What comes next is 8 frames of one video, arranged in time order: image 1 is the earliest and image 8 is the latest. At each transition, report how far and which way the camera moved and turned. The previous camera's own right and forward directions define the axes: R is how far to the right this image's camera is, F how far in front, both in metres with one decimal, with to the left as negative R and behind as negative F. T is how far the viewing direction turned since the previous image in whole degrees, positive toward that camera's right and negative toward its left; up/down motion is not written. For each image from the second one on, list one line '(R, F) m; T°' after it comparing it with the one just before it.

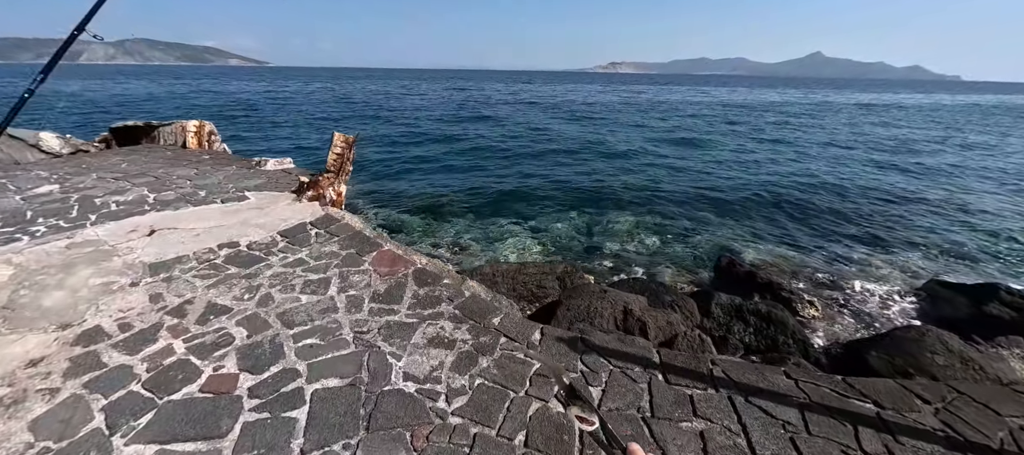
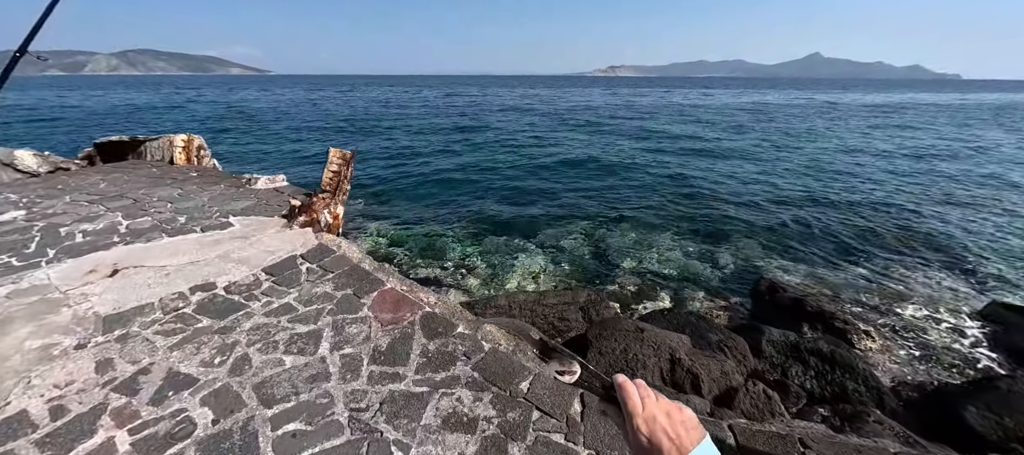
(-0.3, +0.9) m; 0°
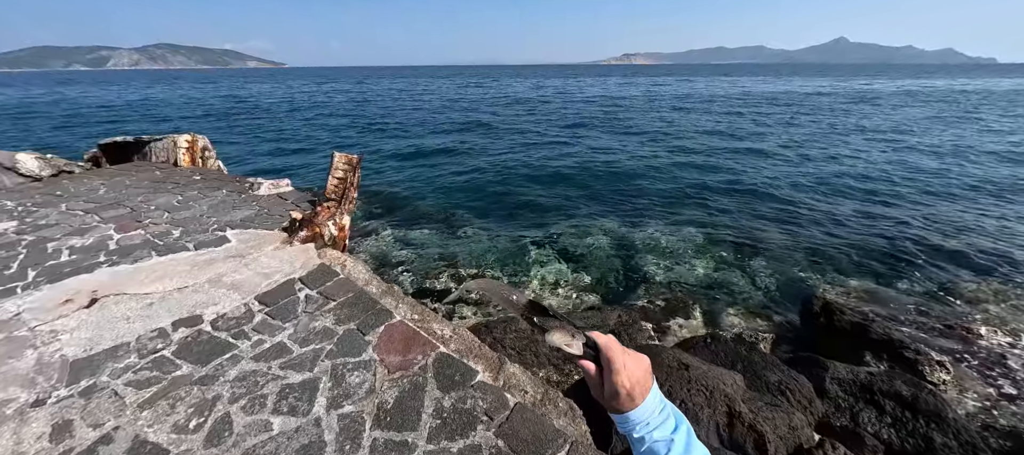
(-0.2, +0.8) m; -2°
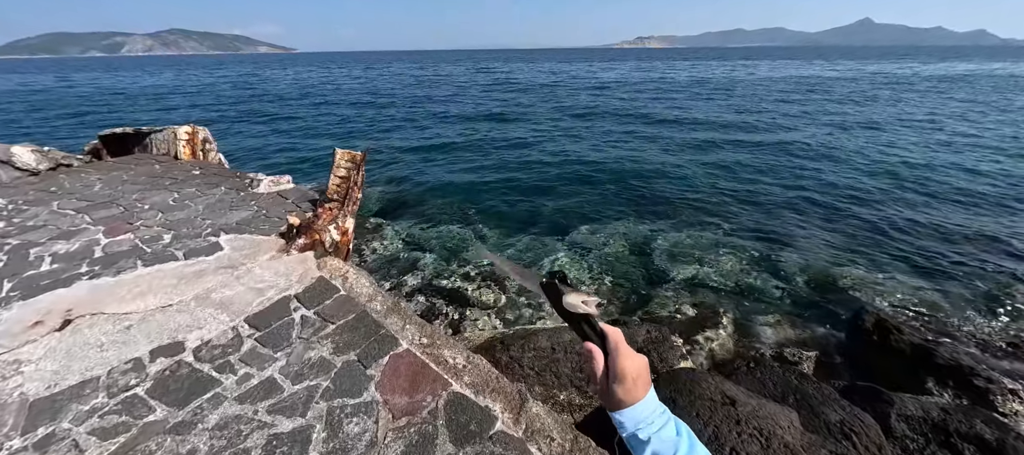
(-0.1, +0.7) m; -1°
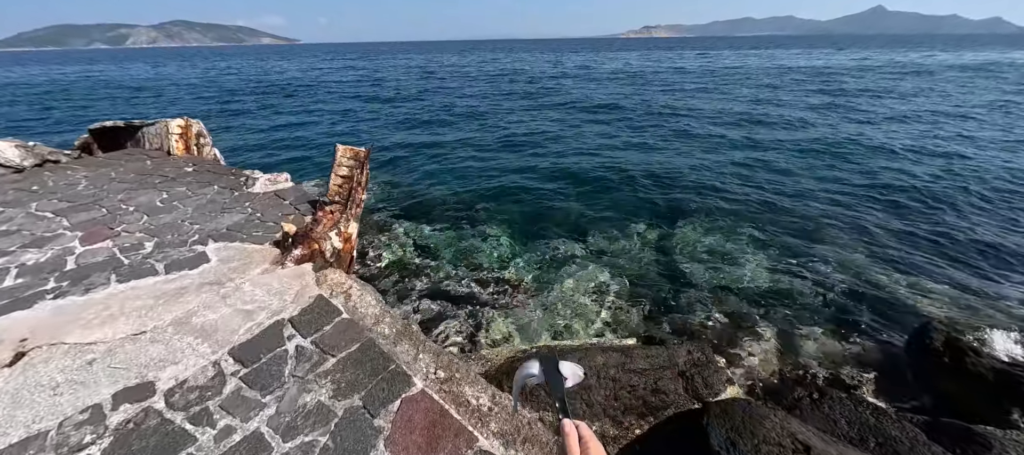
(-0.3, +0.7) m; -1°
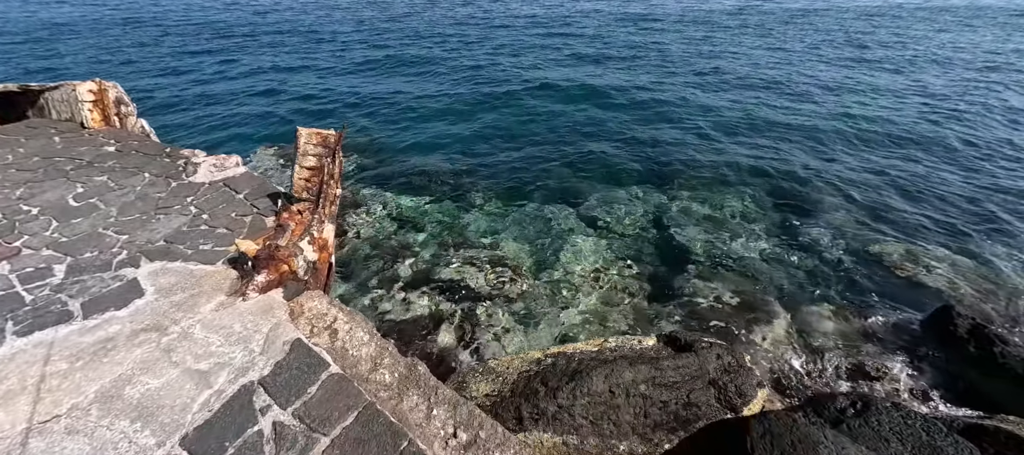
(-0.5, +1.0) m; +4°
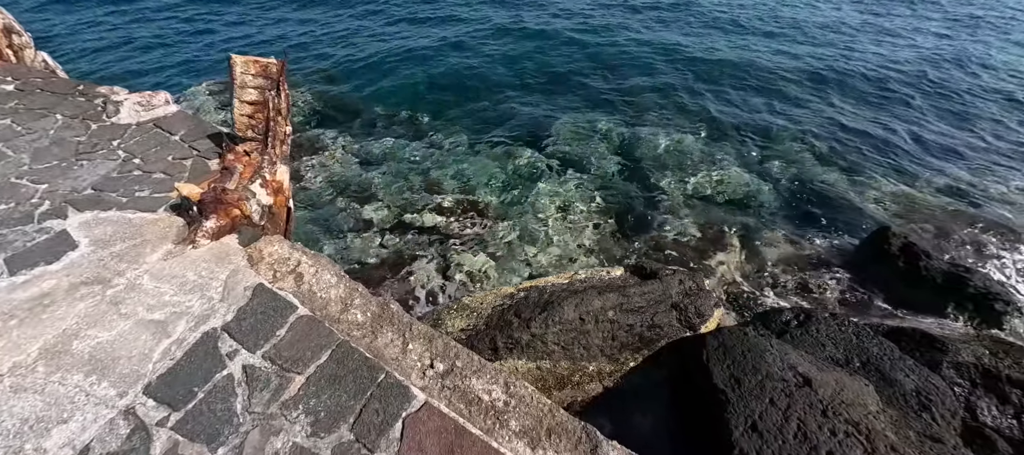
(0.0, +0.1) m; +5°
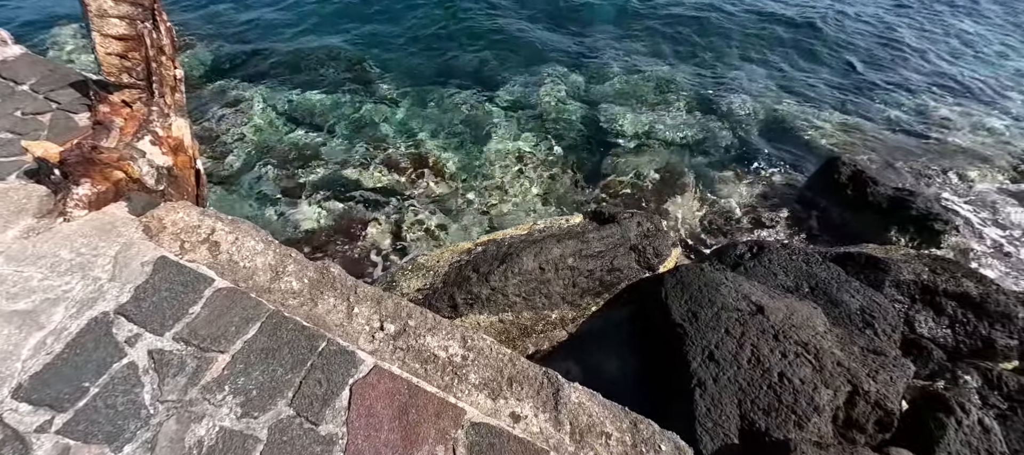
(0.0, +0.3) m; +6°
